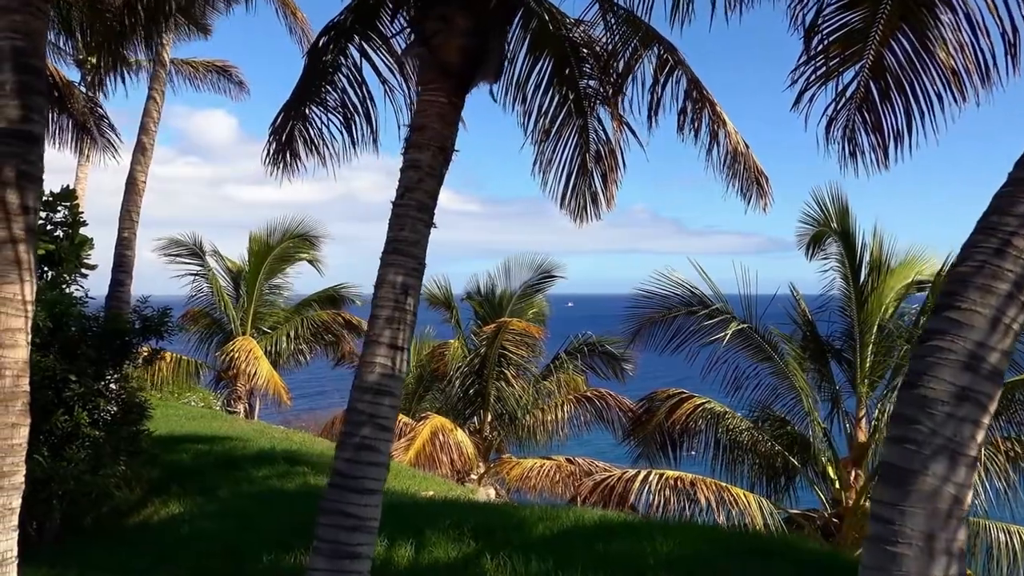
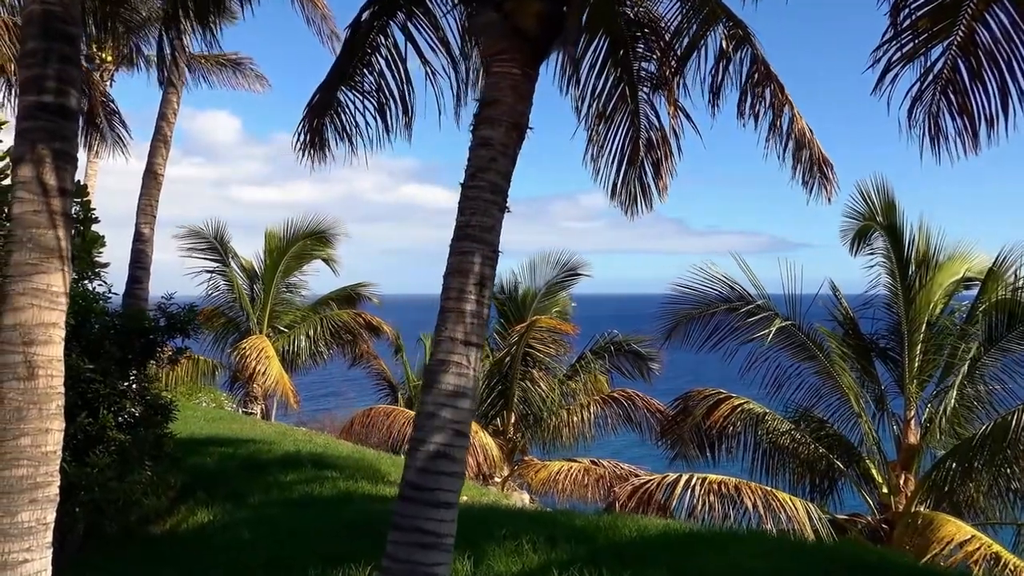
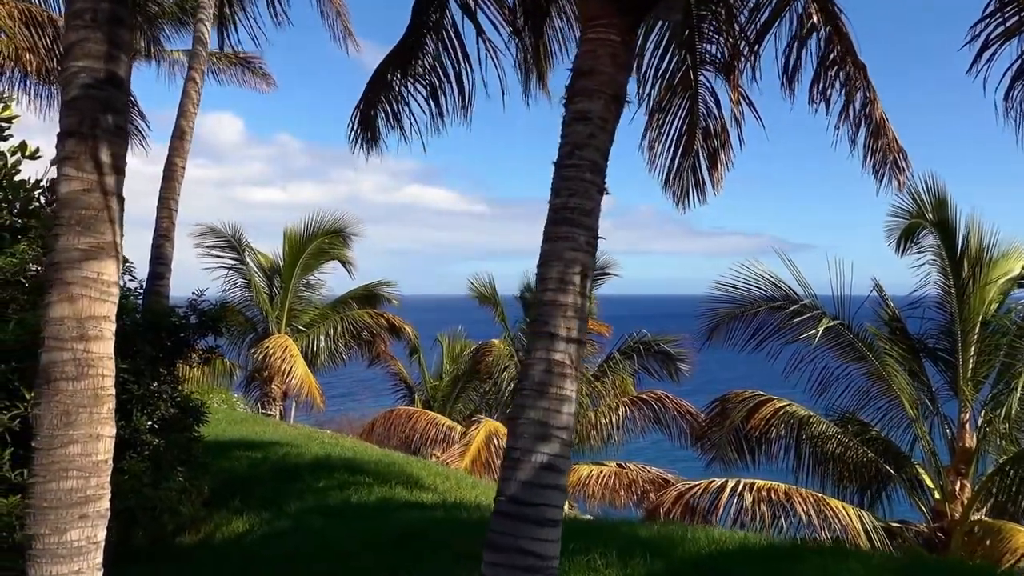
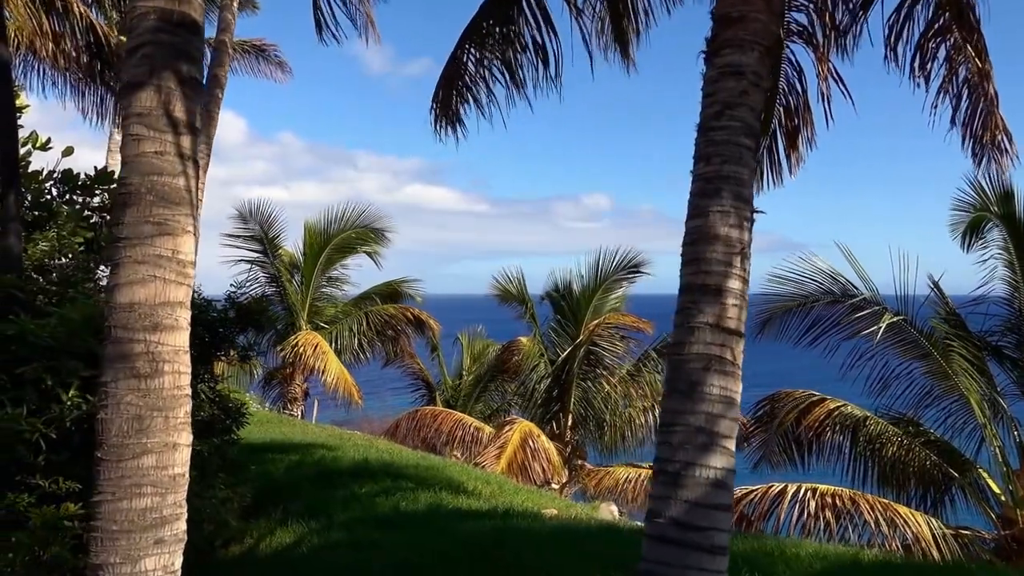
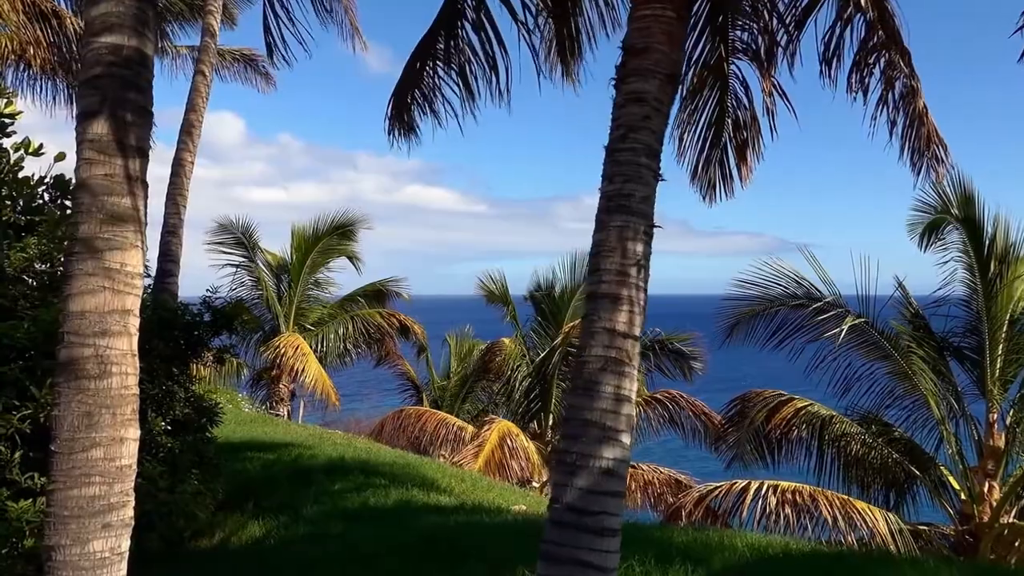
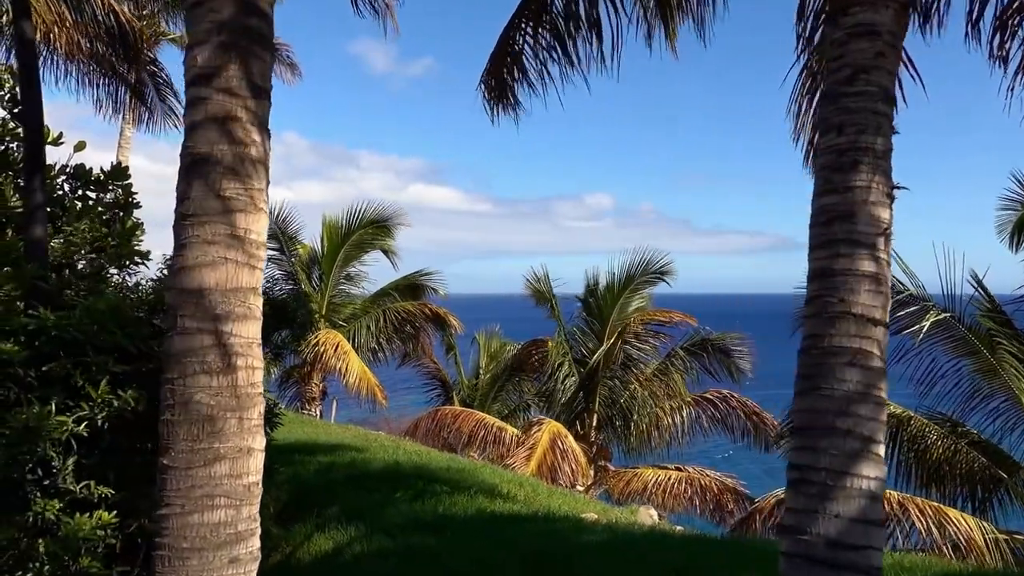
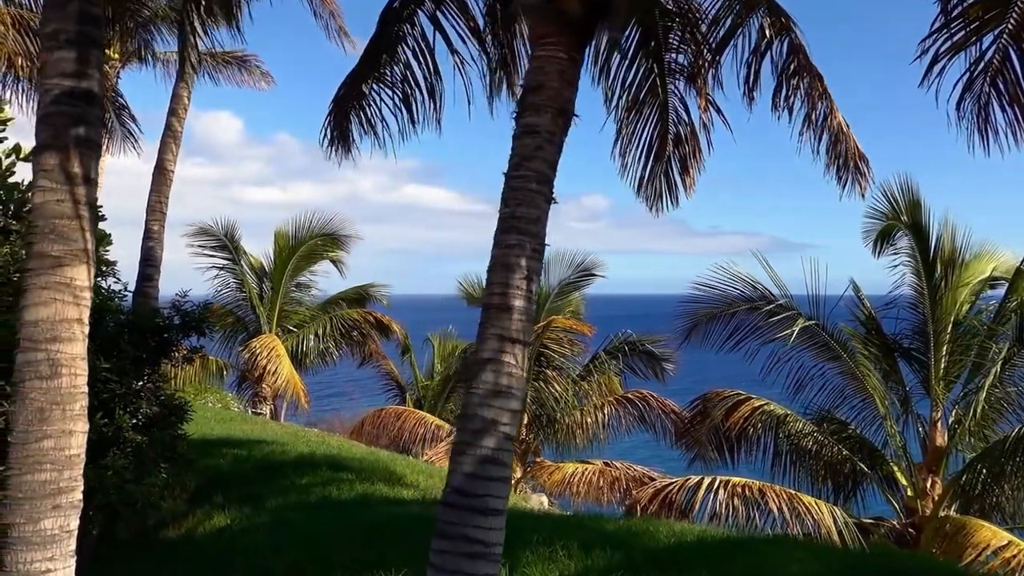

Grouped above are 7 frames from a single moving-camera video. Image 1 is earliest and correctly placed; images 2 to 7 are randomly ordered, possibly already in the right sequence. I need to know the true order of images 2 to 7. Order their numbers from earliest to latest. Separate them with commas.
2, 7, 3, 5, 4, 6
